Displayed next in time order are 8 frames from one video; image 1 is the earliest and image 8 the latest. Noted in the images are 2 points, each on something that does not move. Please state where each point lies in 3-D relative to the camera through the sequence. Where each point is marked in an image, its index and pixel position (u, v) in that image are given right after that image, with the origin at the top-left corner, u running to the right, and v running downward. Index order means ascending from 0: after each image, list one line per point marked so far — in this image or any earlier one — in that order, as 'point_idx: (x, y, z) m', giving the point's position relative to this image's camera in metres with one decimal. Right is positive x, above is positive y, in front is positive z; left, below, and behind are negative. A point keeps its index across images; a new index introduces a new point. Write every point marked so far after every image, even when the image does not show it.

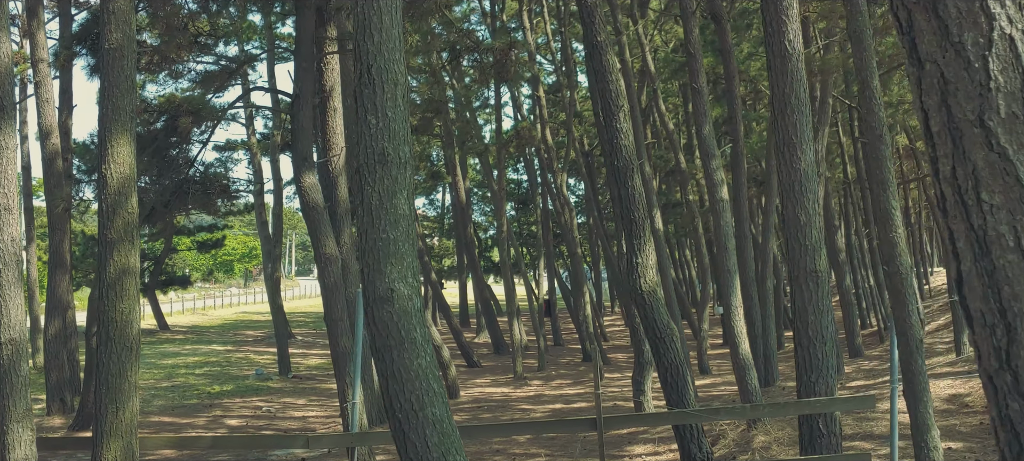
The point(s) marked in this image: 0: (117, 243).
0: (-3.4, -0.1, +6.9) m
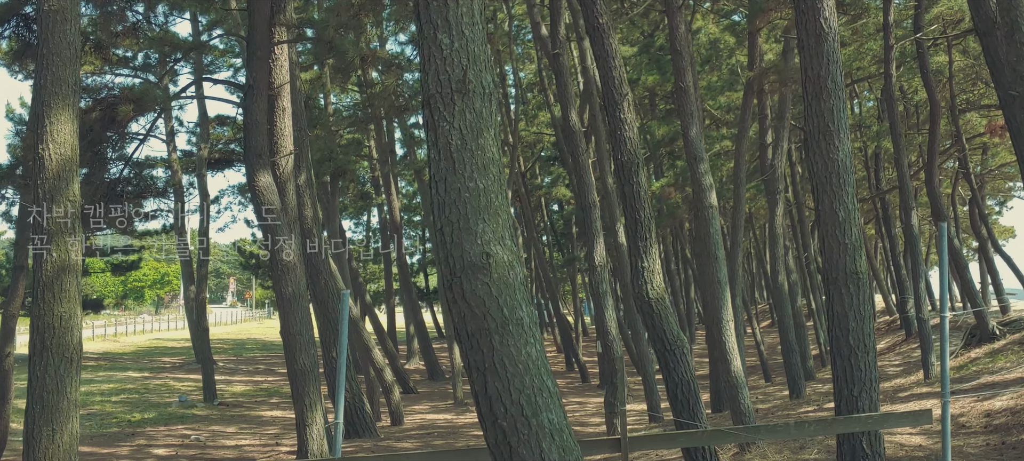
0: (-3.4, 0.0, +5.9) m
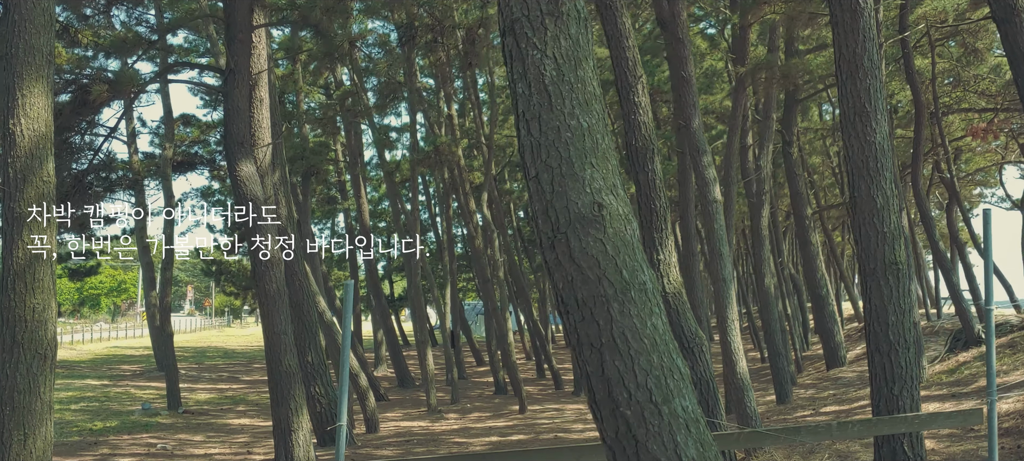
0: (-3.3, +0.1, +5.4) m
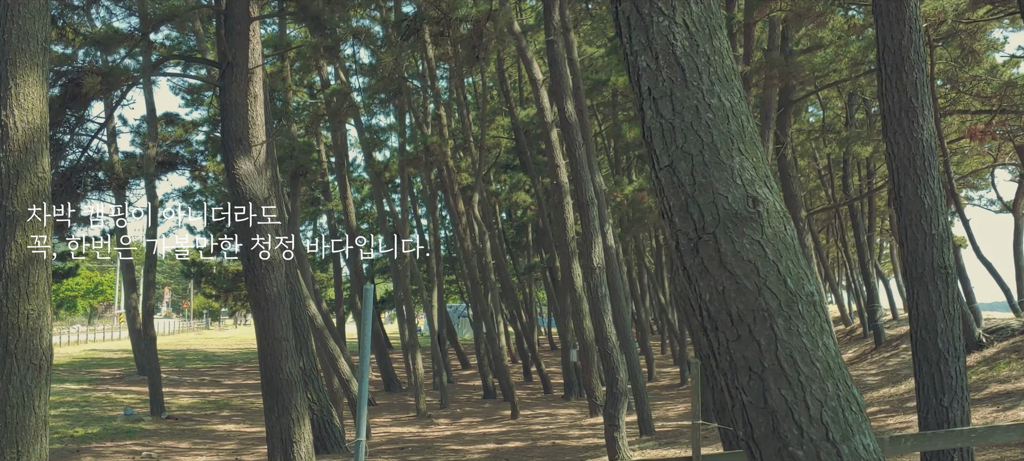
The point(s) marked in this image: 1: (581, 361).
0: (-3.2, +0.1, +5.0) m
1: (+1.4, -2.6, +15.7) m
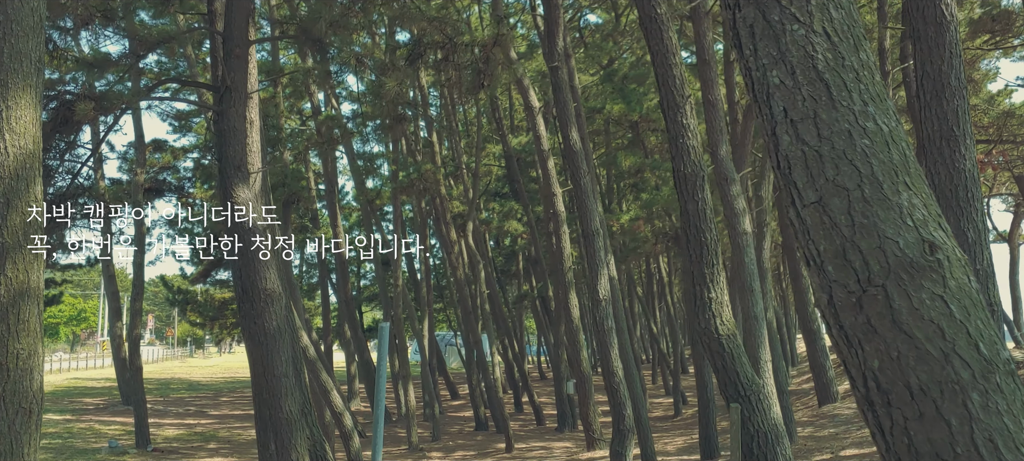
0: (-3.1, -0.1, +4.7) m
1: (+1.3, -3.2, +15.3) m
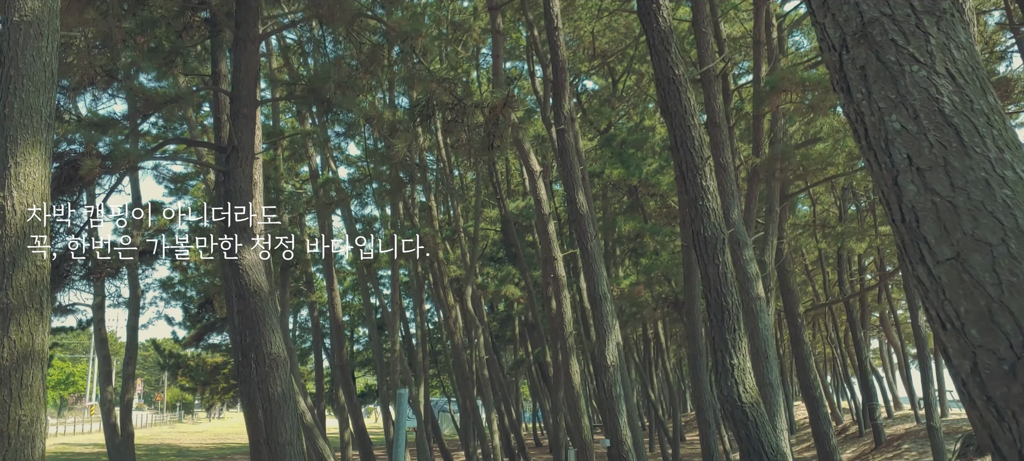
0: (-3.0, -0.5, +4.5) m
1: (+1.4, -4.4, +14.9) m
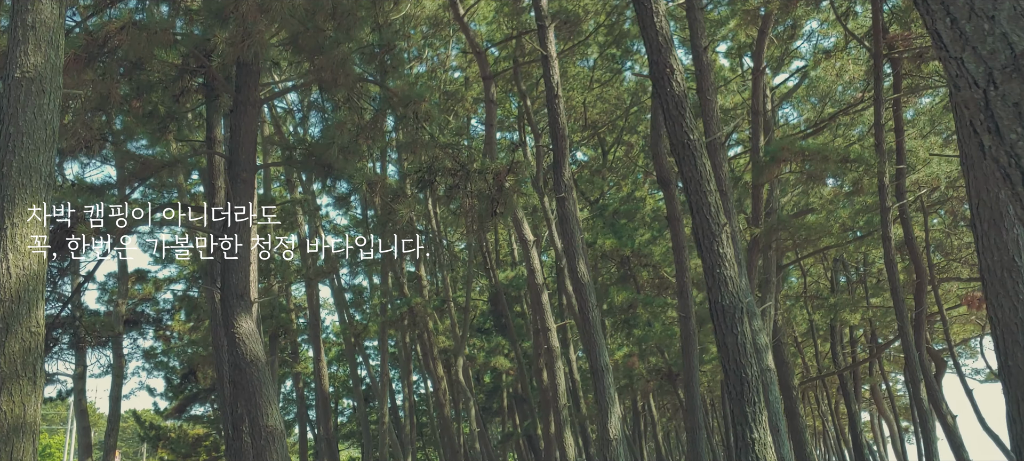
0: (-2.9, -0.8, +4.3) m
1: (+1.3, -5.7, +14.3) m
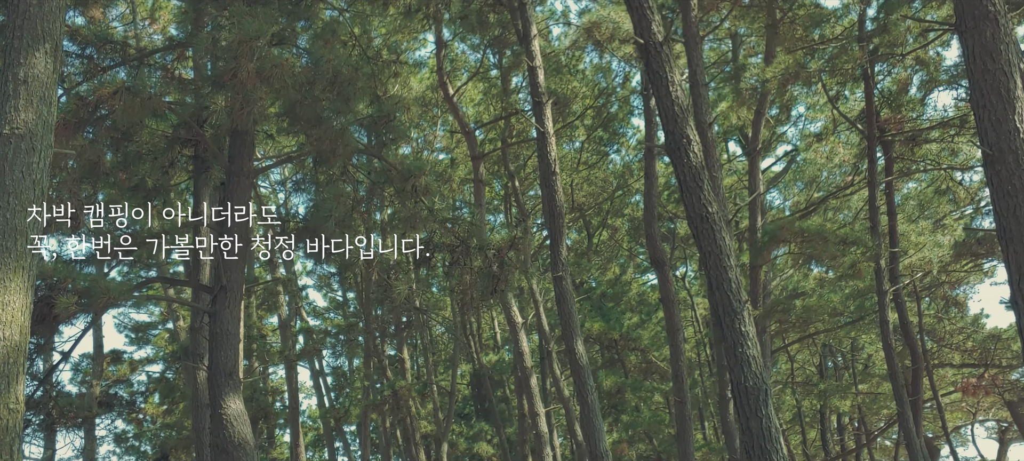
0: (-2.8, -1.2, +3.9) m
1: (+1.1, -7.1, +13.4) m
